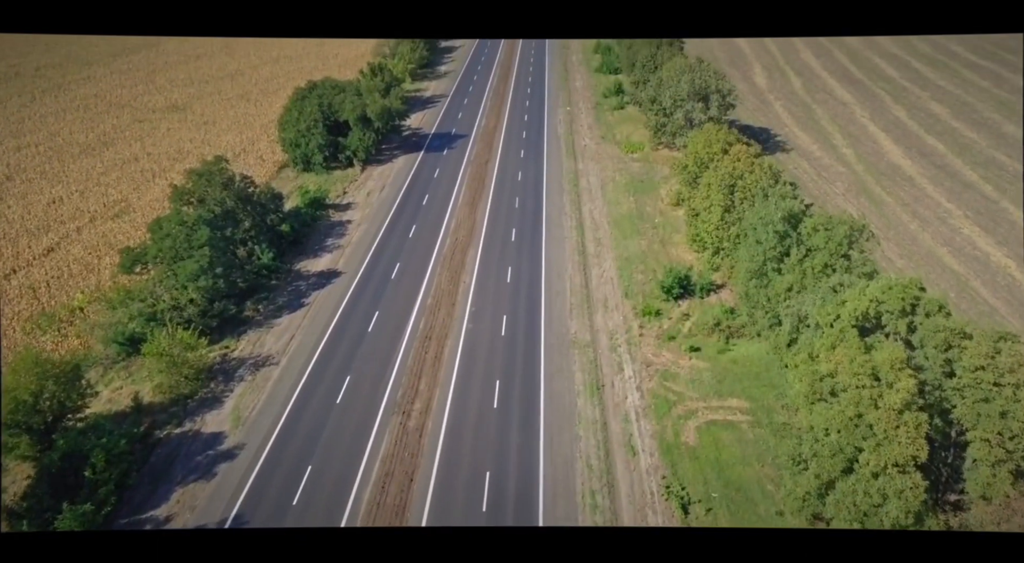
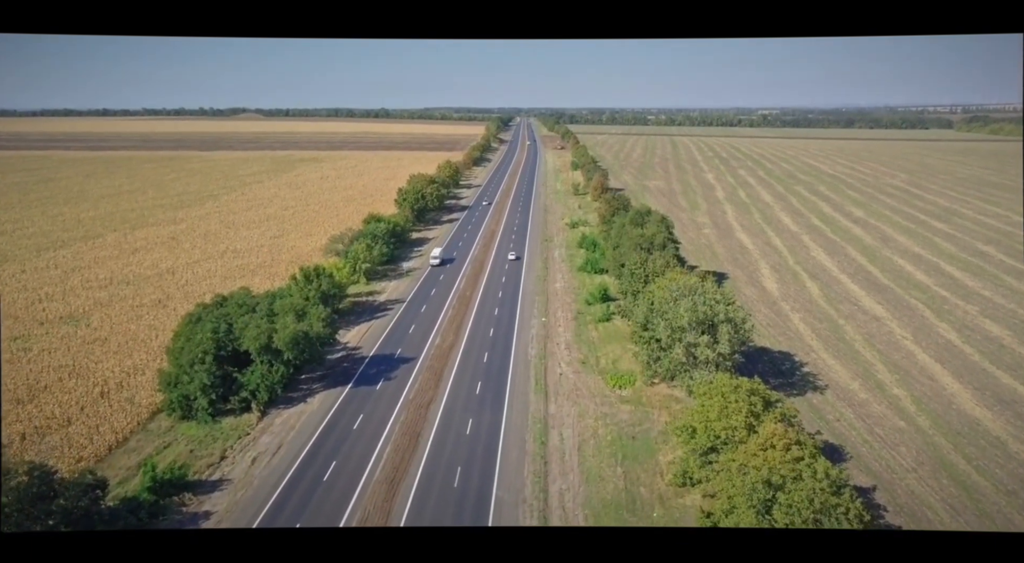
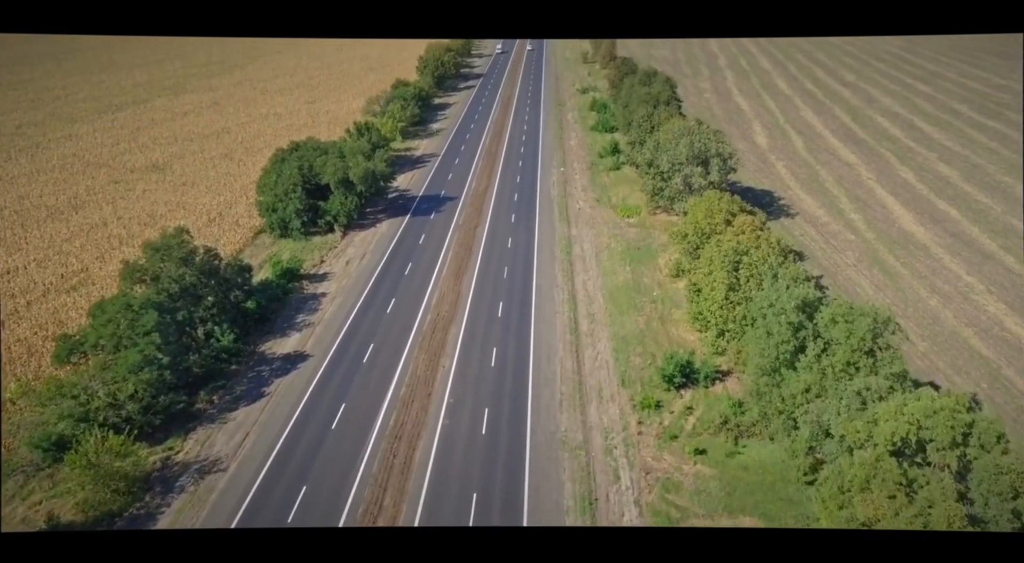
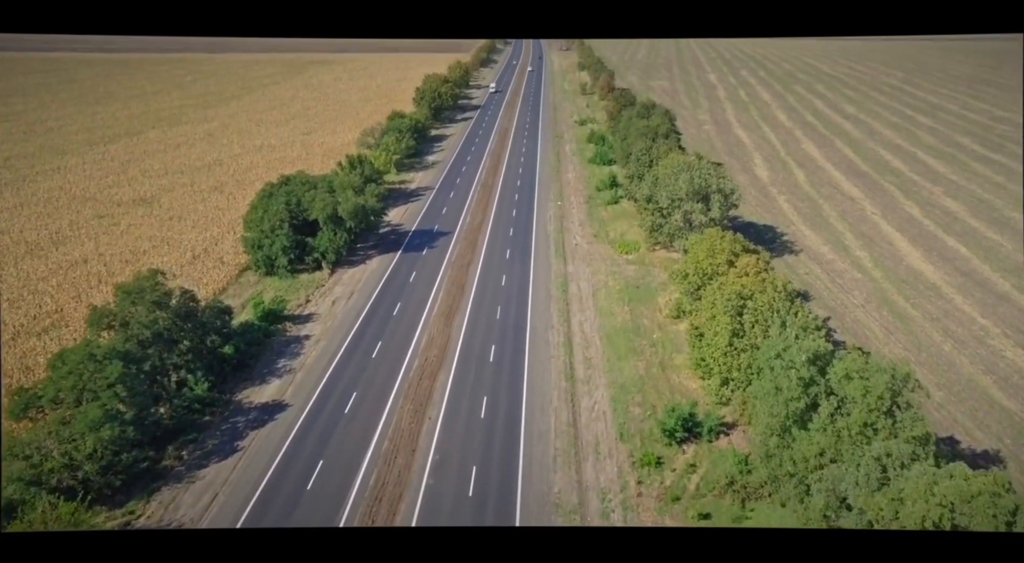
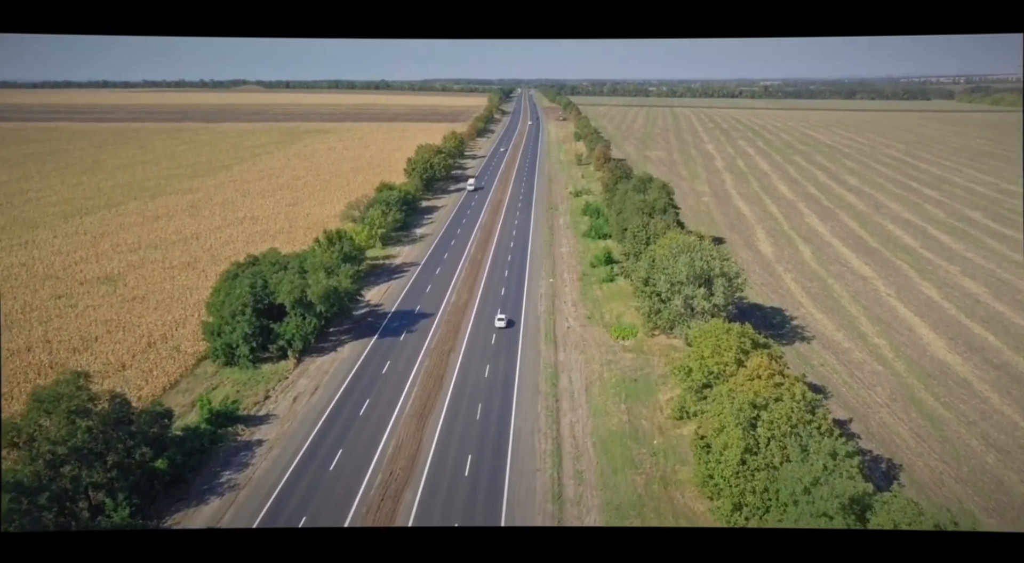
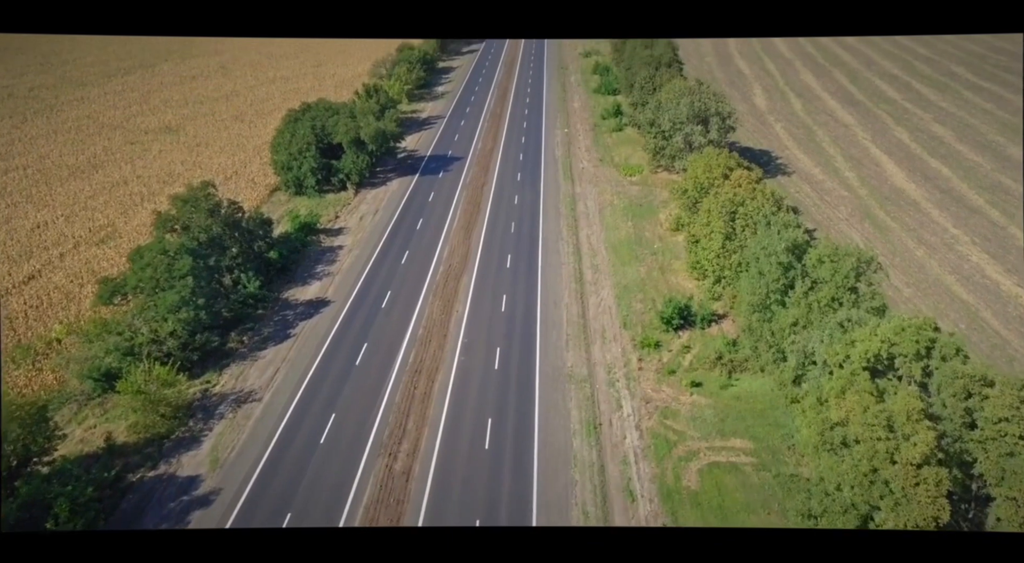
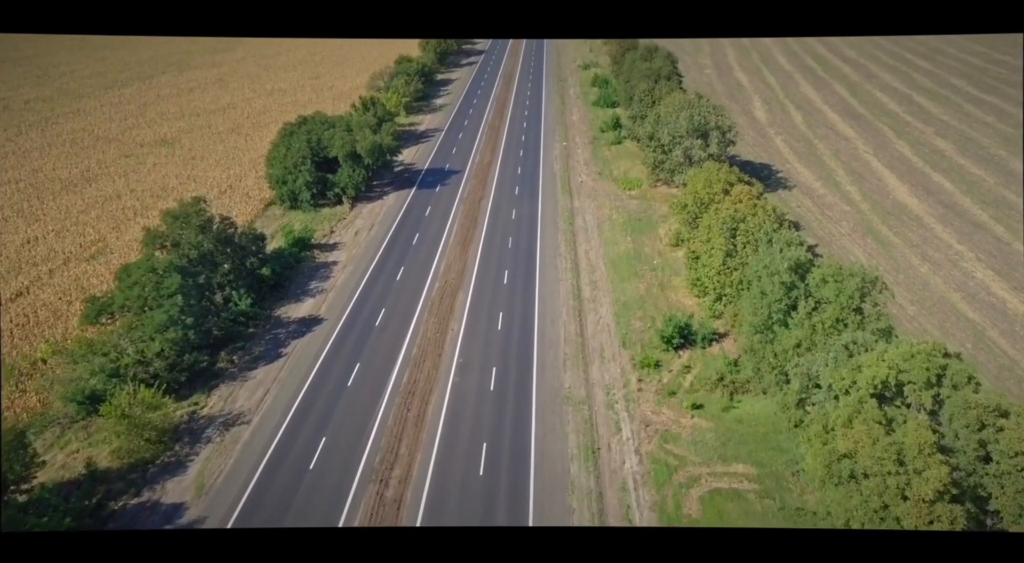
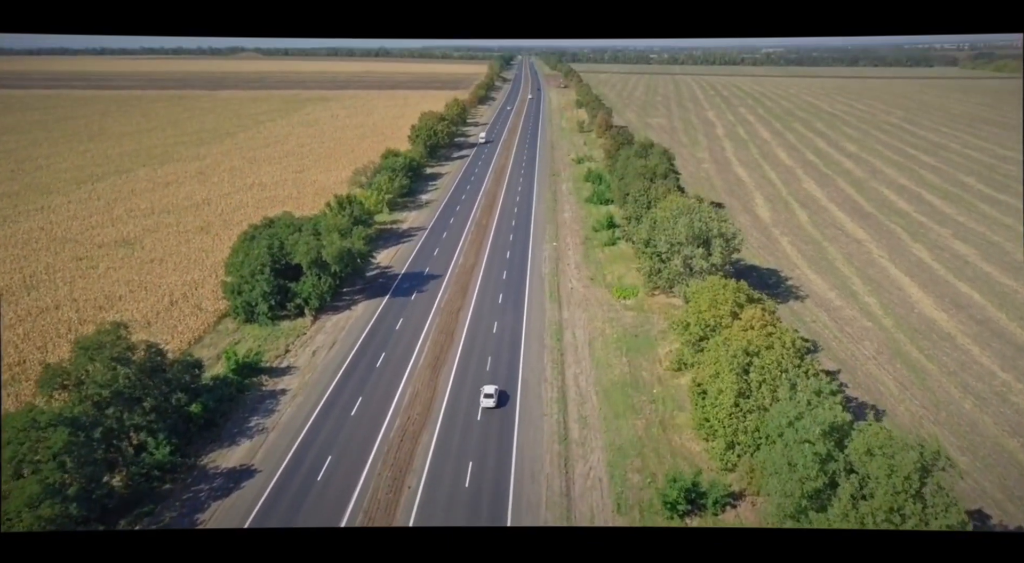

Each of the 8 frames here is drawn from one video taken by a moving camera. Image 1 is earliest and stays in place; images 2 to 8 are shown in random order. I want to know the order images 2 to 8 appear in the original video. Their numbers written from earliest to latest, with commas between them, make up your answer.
6, 7, 3, 4, 8, 5, 2
